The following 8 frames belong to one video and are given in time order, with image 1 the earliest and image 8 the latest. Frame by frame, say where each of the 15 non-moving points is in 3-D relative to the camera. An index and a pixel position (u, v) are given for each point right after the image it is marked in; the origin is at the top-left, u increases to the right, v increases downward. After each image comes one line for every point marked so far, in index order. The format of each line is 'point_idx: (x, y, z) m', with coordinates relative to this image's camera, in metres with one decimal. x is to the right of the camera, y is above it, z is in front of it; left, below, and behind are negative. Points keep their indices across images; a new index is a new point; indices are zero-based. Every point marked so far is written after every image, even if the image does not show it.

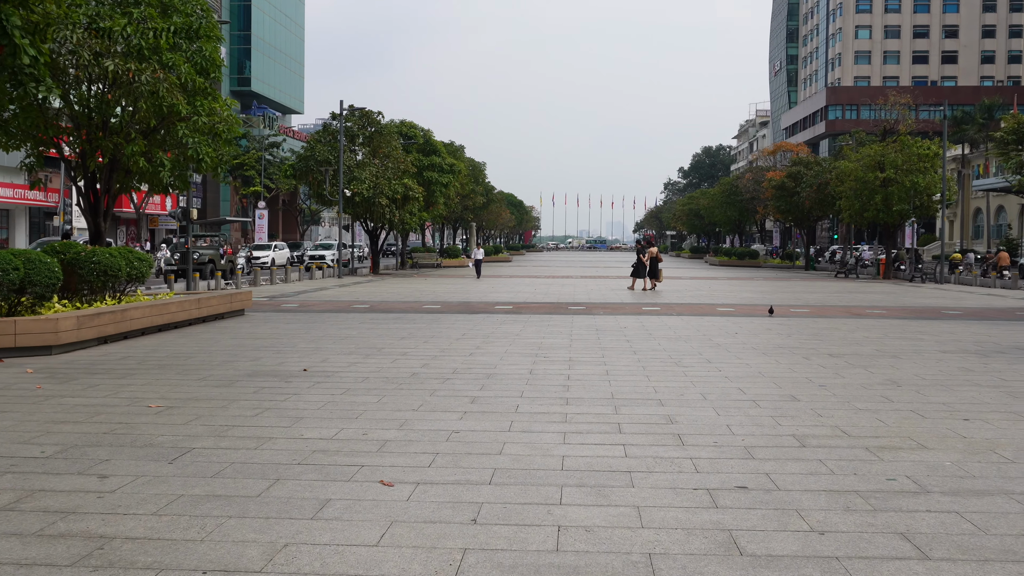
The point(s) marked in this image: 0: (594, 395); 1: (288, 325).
0: (+0.6, -0.8, +7.7) m
1: (-3.1, -0.5, +14.7) m
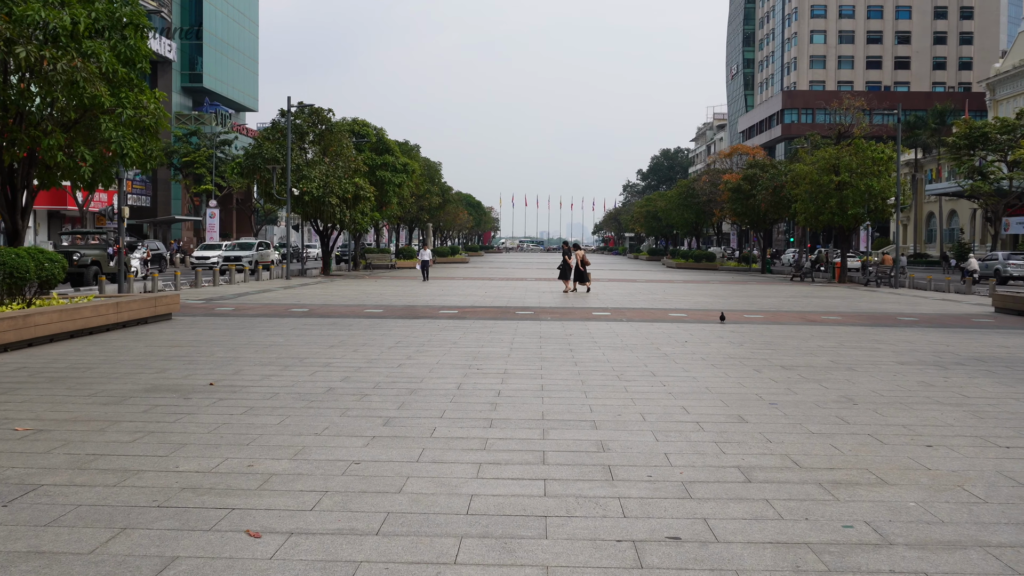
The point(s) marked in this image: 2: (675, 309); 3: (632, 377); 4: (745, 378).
0: (+0.1, -0.8, +7.0) m
1: (-3.9, -0.6, +13.8) m
2: (+3.1, -0.4, +19.9) m
3: (+1.0, -0.8, +9.1) m
4: (+2.0, -0.8, +9.2) m
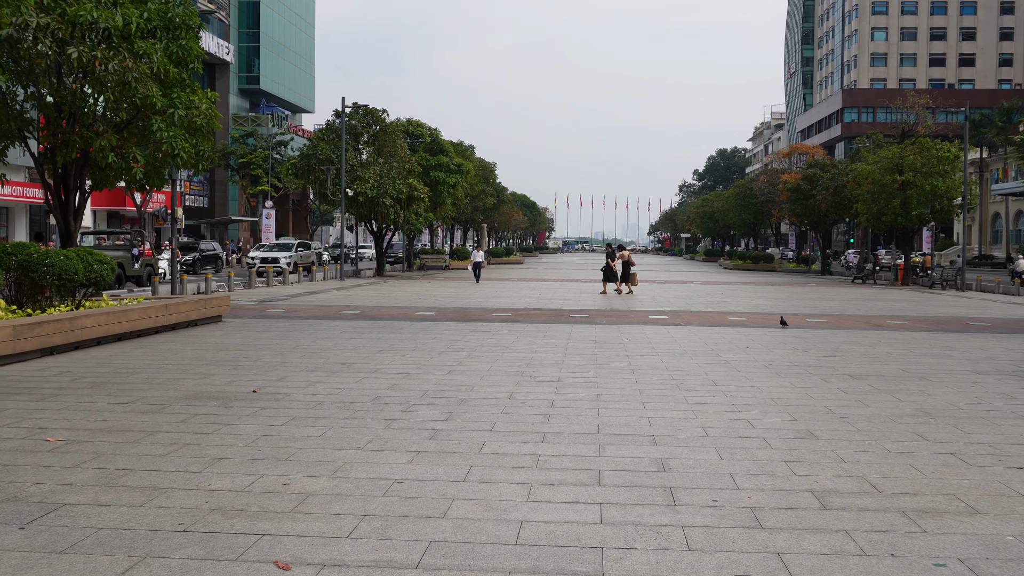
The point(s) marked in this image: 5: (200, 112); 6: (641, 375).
0: (+0.4, -0.9, +6.6) m
1: (-3.2, -0.6, +13.6) m
2: (+4.1, -0.4, +19.3) m
3: (+1.5, -0.8, +8.7) m
4: (+2.5, -0.8, +8.7) m
5: (-5.0, +2.8, +17.0) m
6: (+1.1, -0.8, +9.4) m
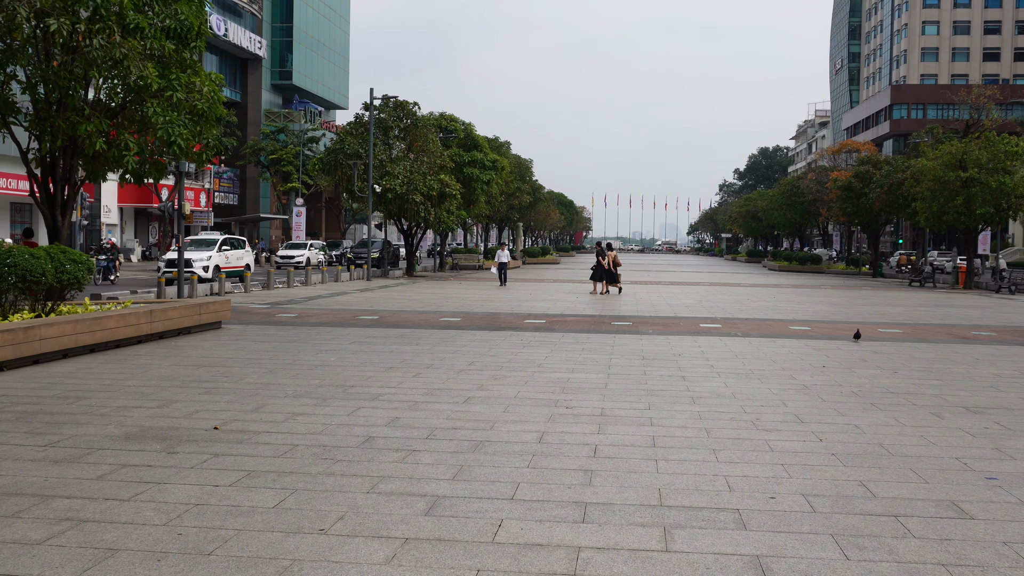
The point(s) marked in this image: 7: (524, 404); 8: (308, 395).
0: (+0.5, -0.9, +4.8) m
1: (-2.8, -0.6, +11.9) m
2: (+4.6, -0.5, +17.4) m
3: (+1.7, -0.9, +6.8) m
4: (+2.7, -0.9, +6.8) m
5: (-4.5, +2.8, +15.3) m
6: (+1.4, -0.8, +7.5) m
7: (+0.1, -0.8, +7.5) m
8: (-1.5, -0.8, +7.9) m
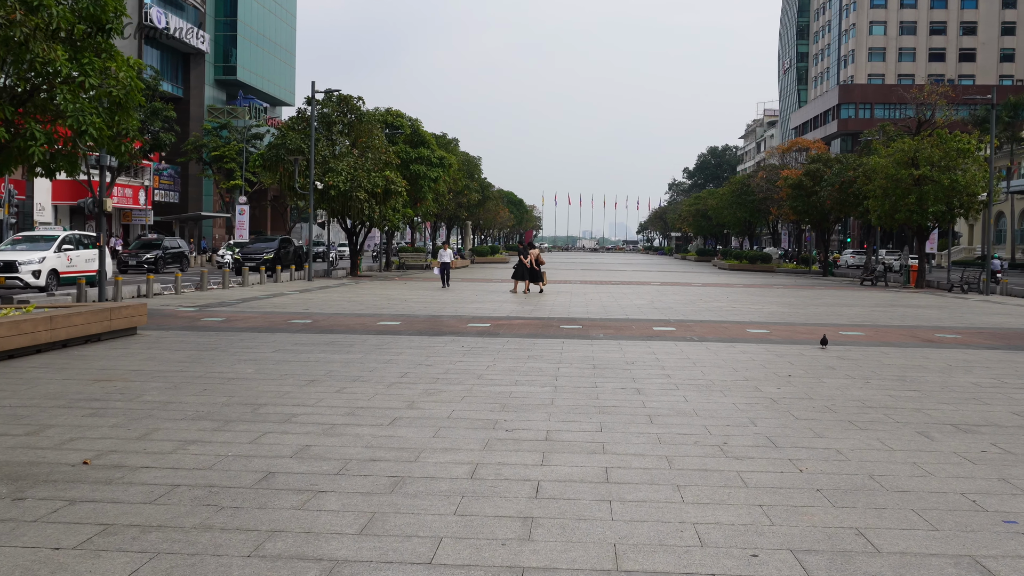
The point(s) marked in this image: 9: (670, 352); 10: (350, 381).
0: (+0.2, -1.0, +3.8) m
1: (-3.5, -0.7, +10.8) m
2: (+3.7, -0.5, +16.6) m
3: (+1.3, -0.9, +5.9) m
4: (+2.3, -0.9, +5.9) m
5: (-5.3, +2.7, +14.1) m
6: (+1.0, -0.9, +6.6) m
7: (-0.3, -0.9, +6.6) m
8: (-2.0, -0.8, +6.8) m
9: (+1.7, -0.7, +11.6) m
10: (-1.3, -0.8, +8.7) m
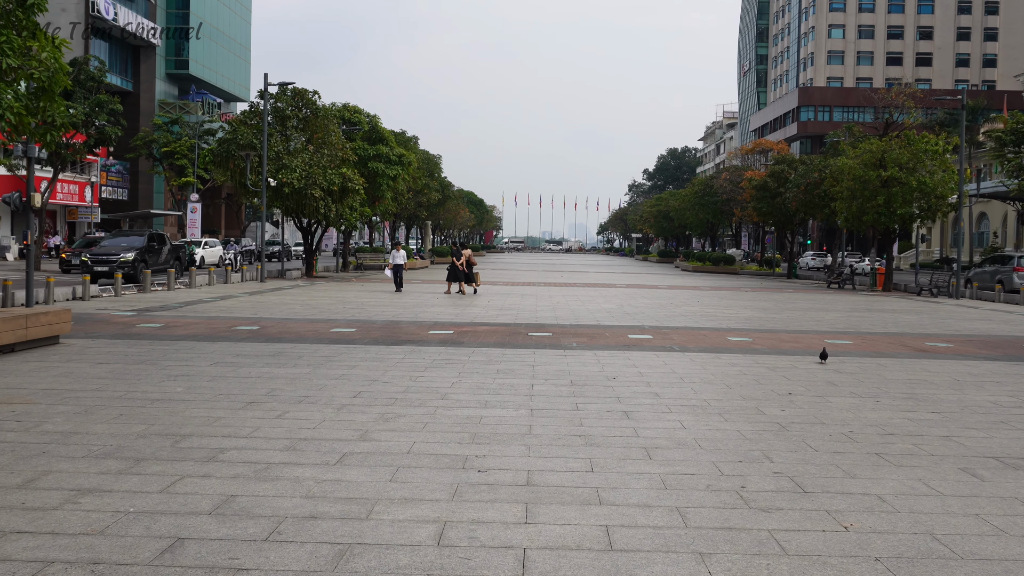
0: (+0.2, -1.0, +2.7) m
1: (-3.8, -0.7, +9.5) m
2: (+3.2, -0.6, +15.6) m
3: (+1.2, -1.0, +4.9) m
4: (+2.2, -1.0, +4.9) m
5: (-5.7, +2.7, +12.8) m
6: (+0.8, -0.9, +5.5) m
7: (-0.5, -0.9, +5.4) m
8: (-2.1, -0.9, +5.6) m
9: (+1.4, -0.8, +10.6) m
10: (-1.6, -0.8, +7.6) m
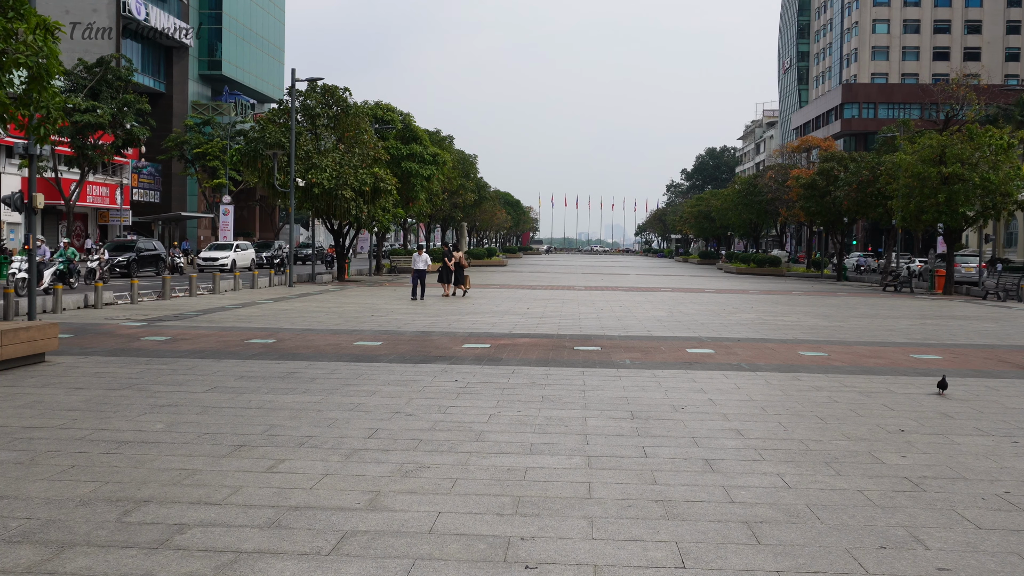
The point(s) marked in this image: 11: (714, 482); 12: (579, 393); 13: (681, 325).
0: (+0.3, -1.1, +1.2) m
1: (-3.4, -0.8, +8.2) m
2: (+3.8, -0.7, +14.0) m
3: (+1.4, -1.1, +3.3) m
4: (+2.4, -1.1, +3.3) m
5: (-5.2, +2.6, +11.5) m
6: (+1.0, -1.0, +4.0) m
7: (-0.2, -1.0, +3.9) m
8: (-1.9, -1.0, +4.2) m
9: (+1.8, -0.9, +9.0) m
10: (-1.3, -0.9, +6.1) m
11: (+1.0, -1.0, +5.4) m
12: (+0.5, -0.8, +8.5) m
13: (+2.7, -0.6, +16.7) m
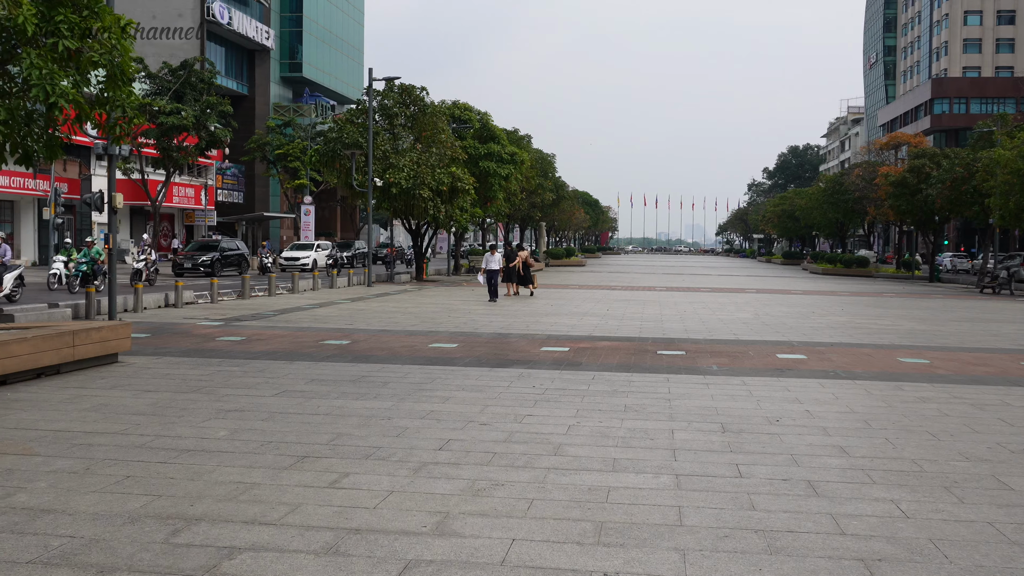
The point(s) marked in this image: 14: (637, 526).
0: (+0.4, -1.1, +0.7) m
1: (-2.8, -0.8, +7.9) m
2: (+4.8, -0.7, +13.2) m
3: (+1.6, -1.1, +2.7) m
4: (+2.6, -1.1, +2.6) m
5: (-4.3, +2.6, +11.4) m
6: (+1.3, -1.0, +3.4) m
7: (0.0, -1.0, +3.5) m
8: (-1.6, -1.0, +3.9) m
9: (+2.4, -0.9, +8.4) m
10: (-0.8, -0.9, +5.7) m
11: (+1.4, -1.0, +4.9) m
12: (+1.2, -0.9, +8.0) m
13: (+3.9, -0.6, +16.0) m
14: (+0.5, -1.0, +4.4) m
